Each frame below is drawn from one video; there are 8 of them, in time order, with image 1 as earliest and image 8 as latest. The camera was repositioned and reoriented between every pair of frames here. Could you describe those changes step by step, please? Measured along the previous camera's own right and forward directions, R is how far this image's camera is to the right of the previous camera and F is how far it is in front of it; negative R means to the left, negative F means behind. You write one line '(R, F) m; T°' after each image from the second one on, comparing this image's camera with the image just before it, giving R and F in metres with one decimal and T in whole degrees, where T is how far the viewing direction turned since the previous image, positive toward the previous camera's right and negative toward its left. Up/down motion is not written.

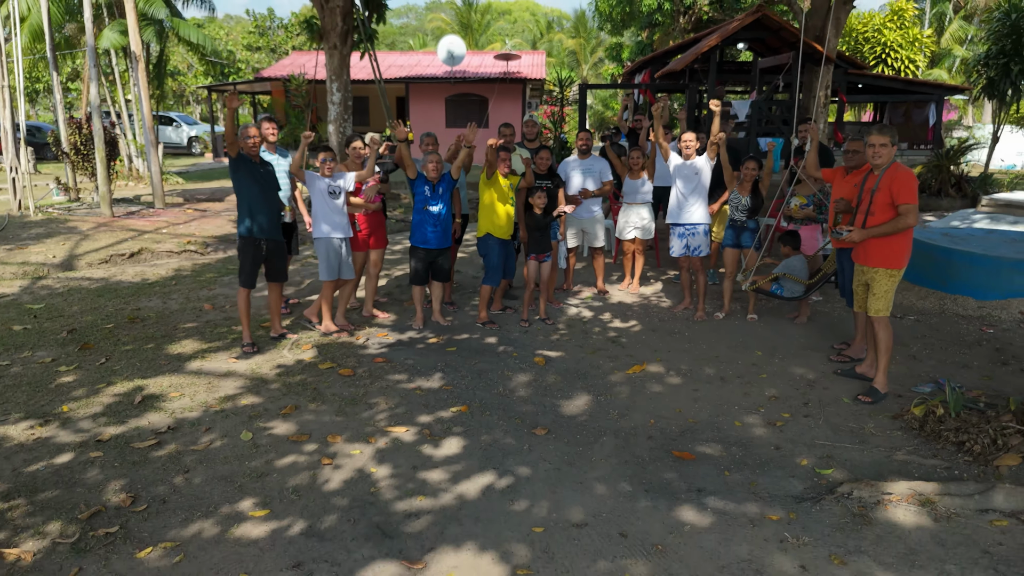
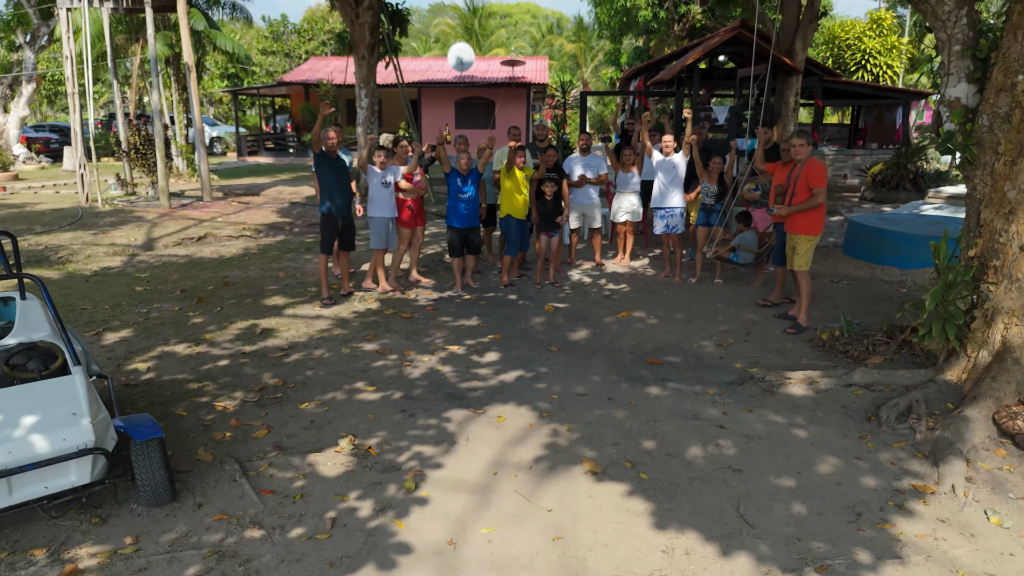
(-0.1, -1.4) m; 0°
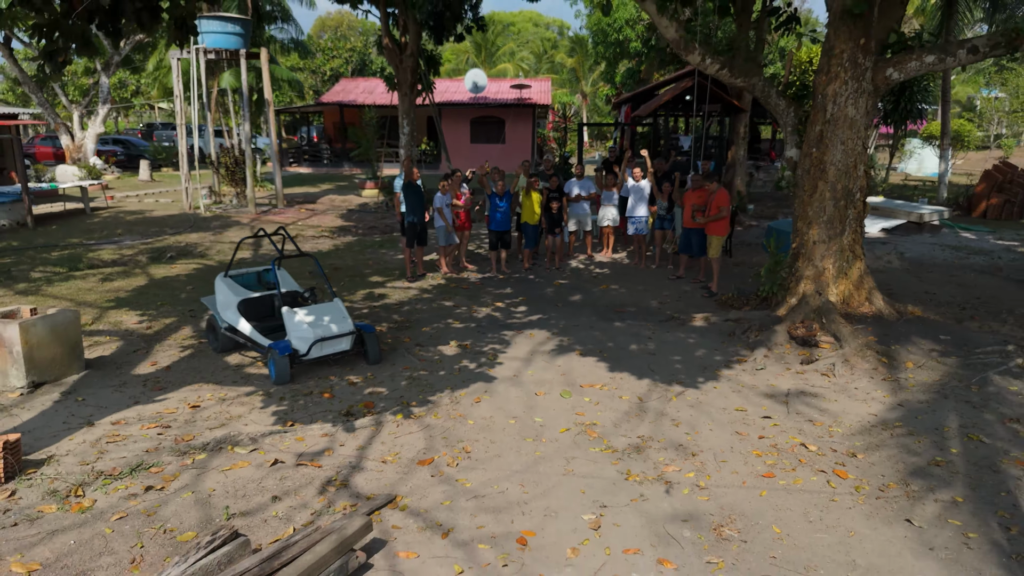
(-0.2, -3.2) m; 0°
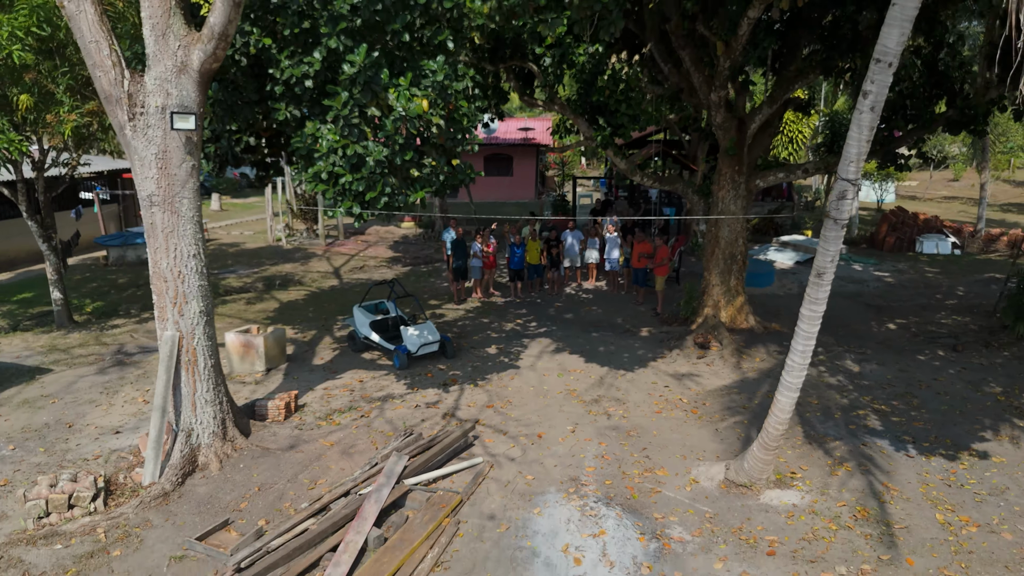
(-0.2, -4.4) m; 0°
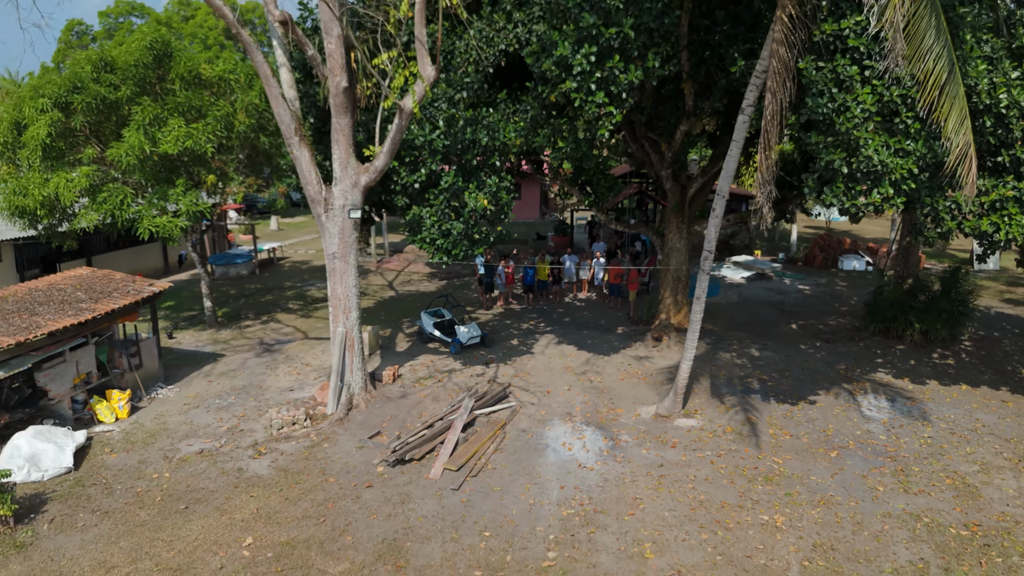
(-0.3, -5.2) m; 0°
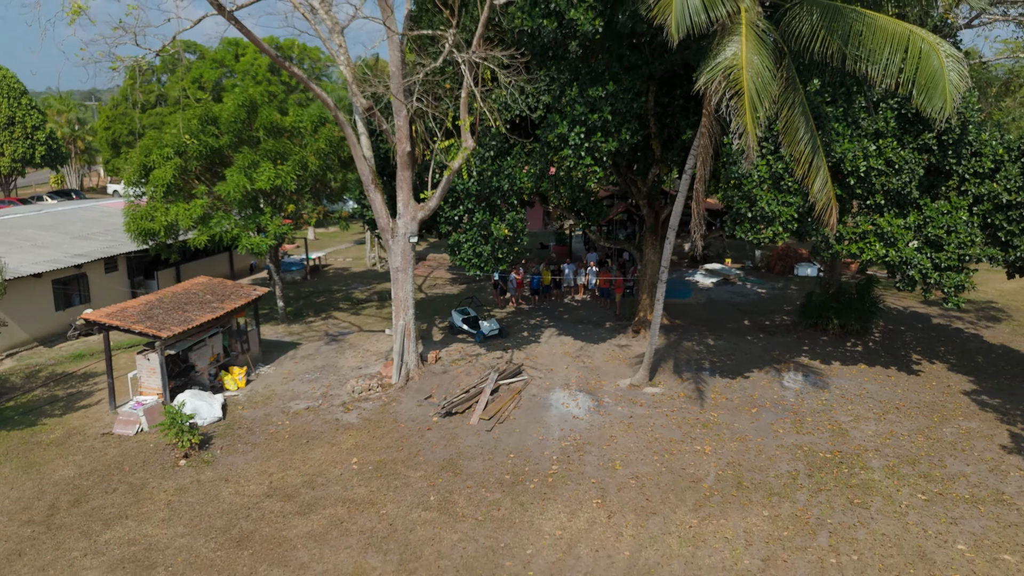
(-0.3, -4.5) m; 0°
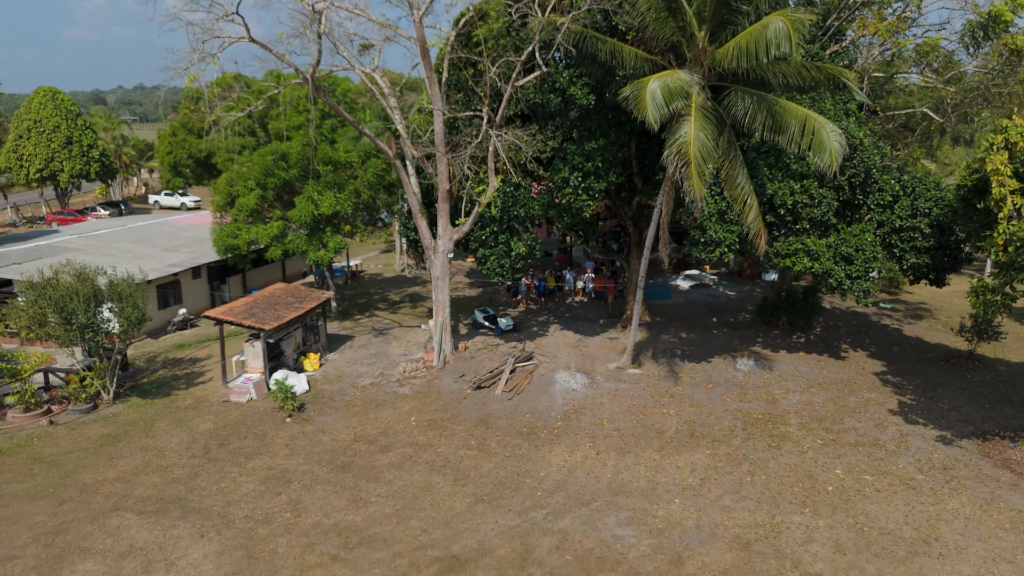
(-0.3, -4.9) m; 0°
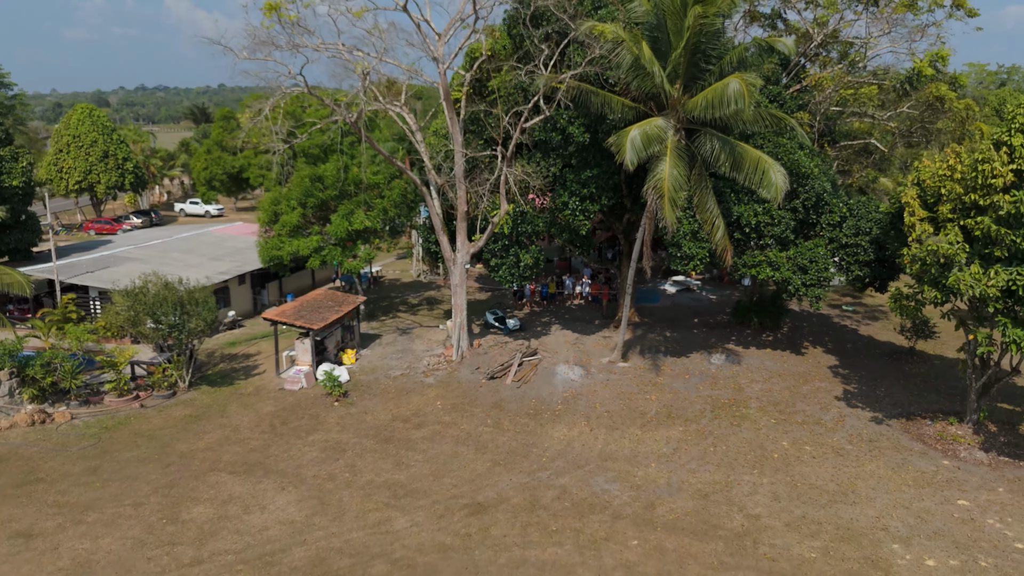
(-0.2, -3.8) m; 0°
